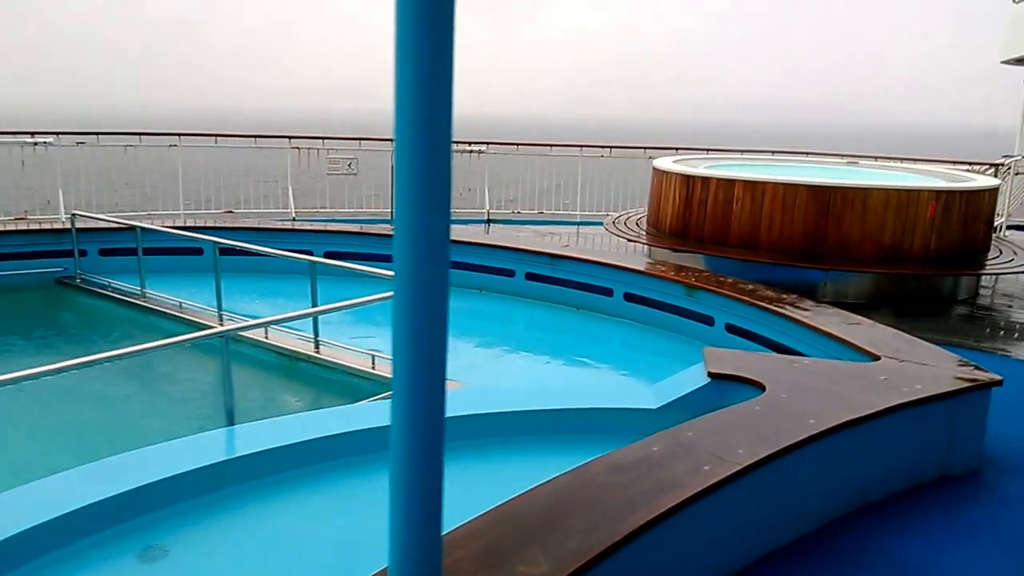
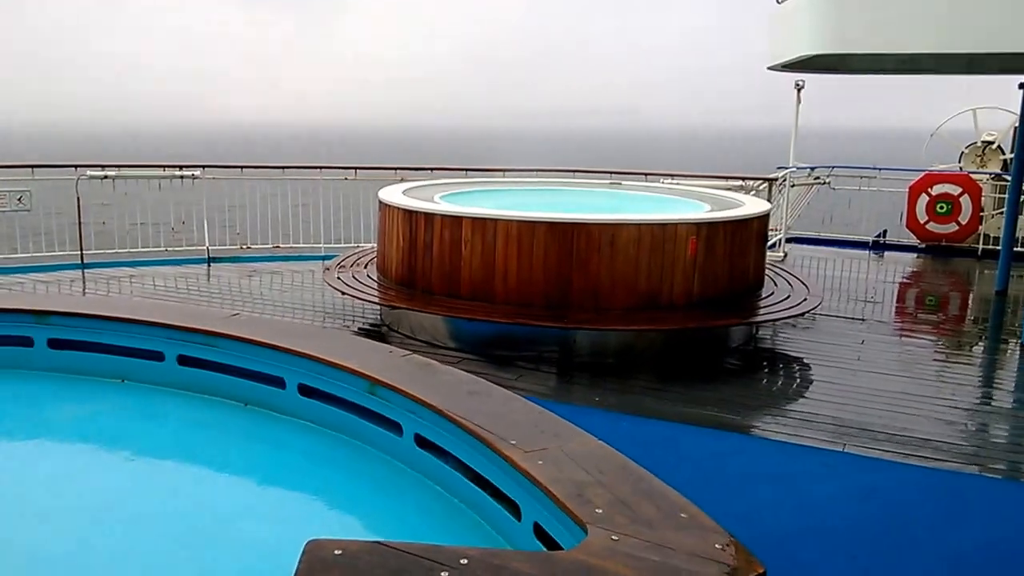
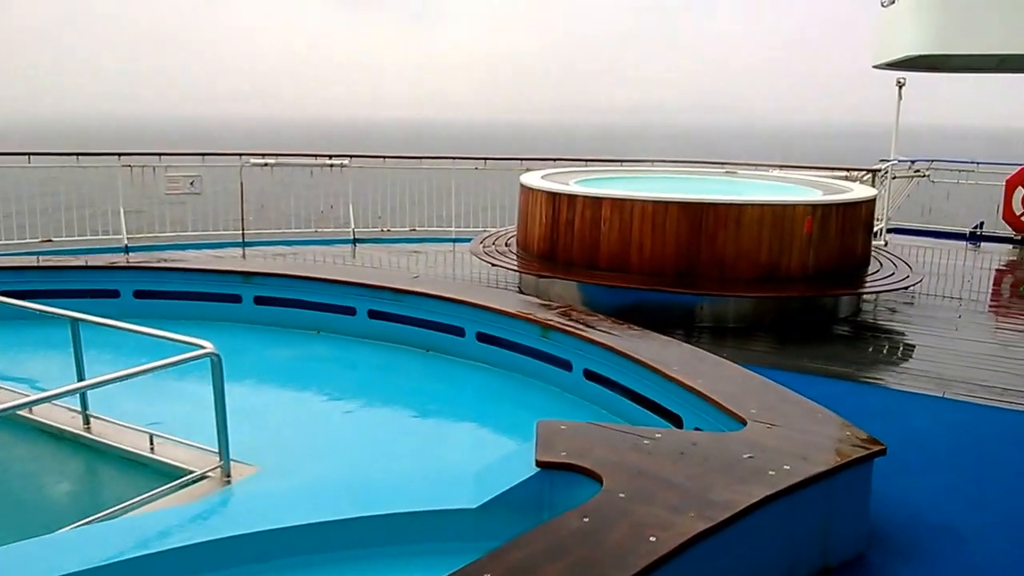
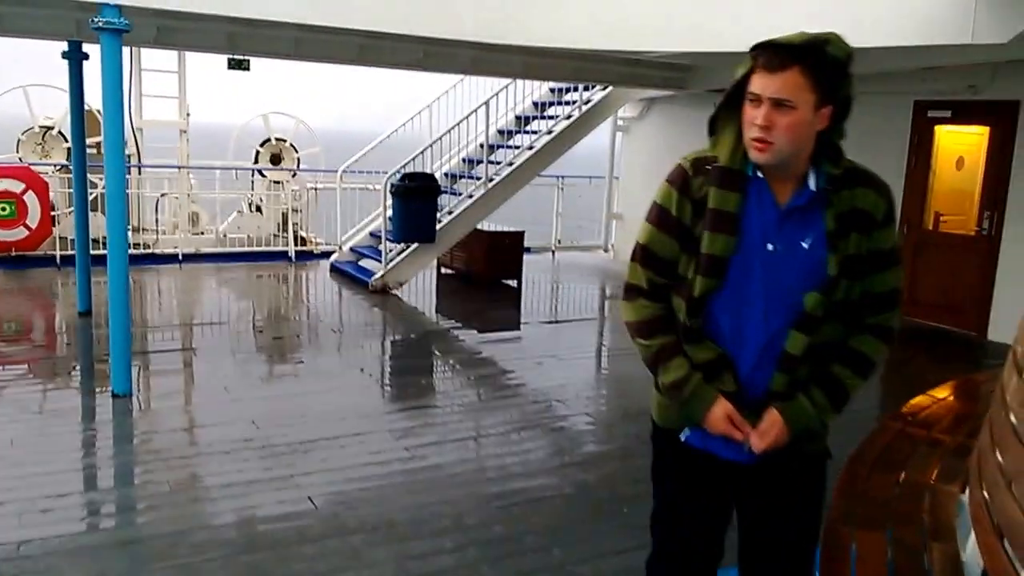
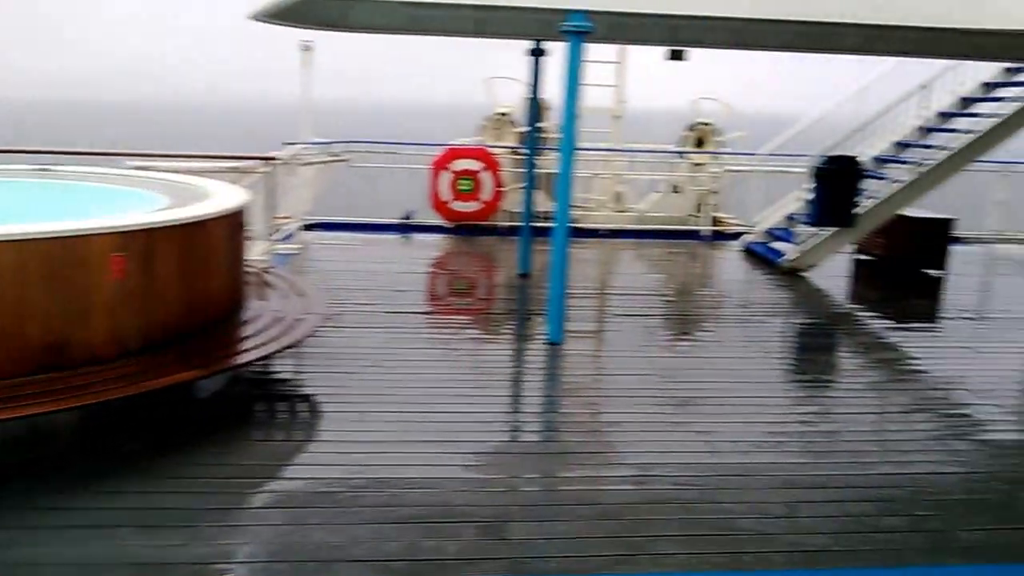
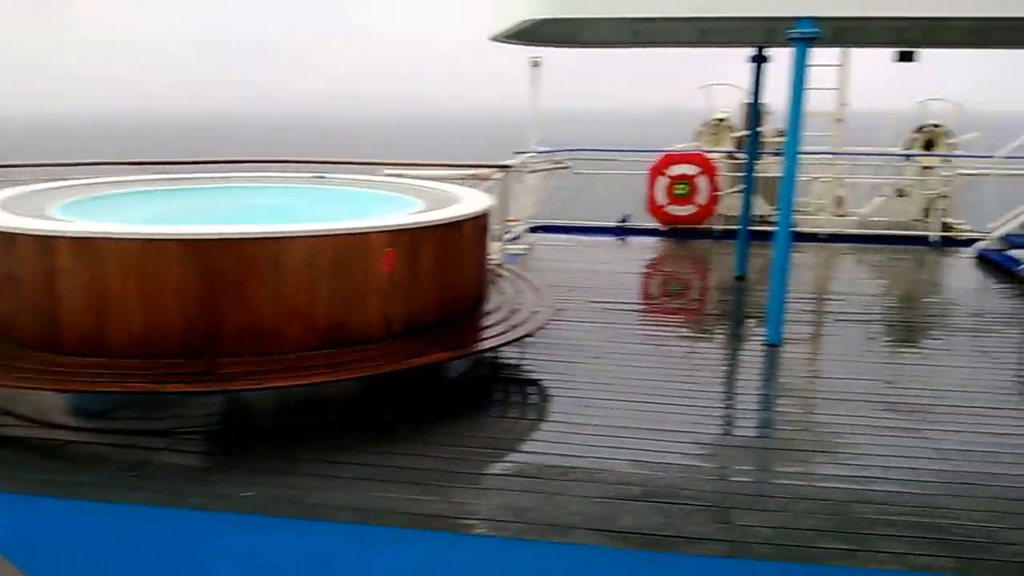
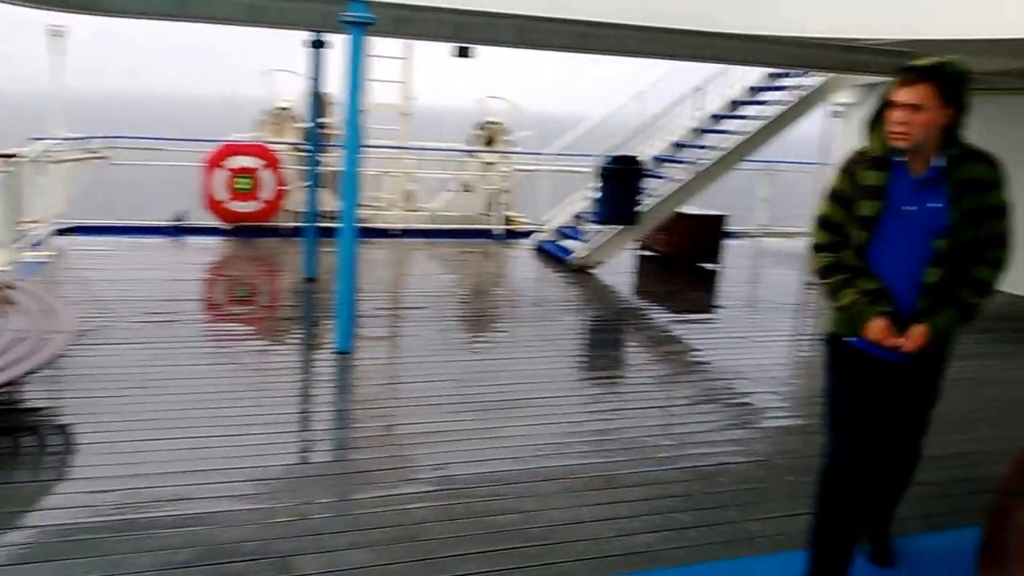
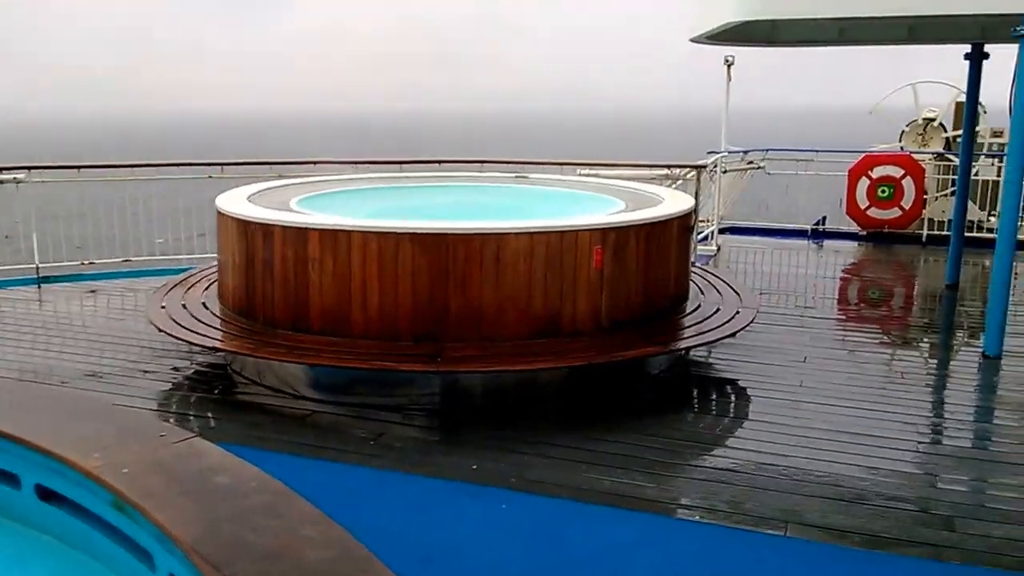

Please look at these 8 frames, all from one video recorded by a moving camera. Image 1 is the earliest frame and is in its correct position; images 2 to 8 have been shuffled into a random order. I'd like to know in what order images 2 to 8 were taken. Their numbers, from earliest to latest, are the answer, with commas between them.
3, 2, 8, 6, 5, 7, 4
